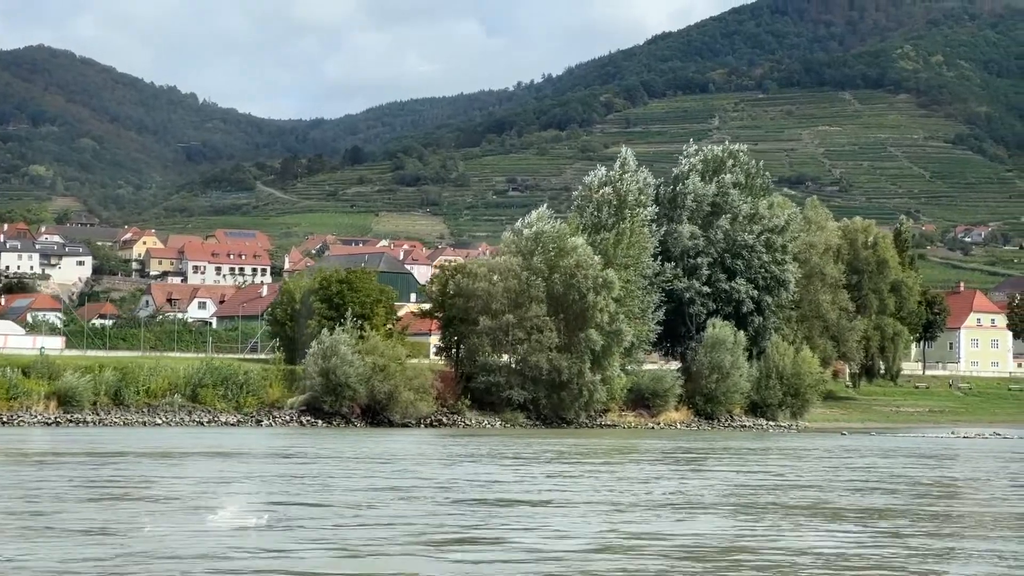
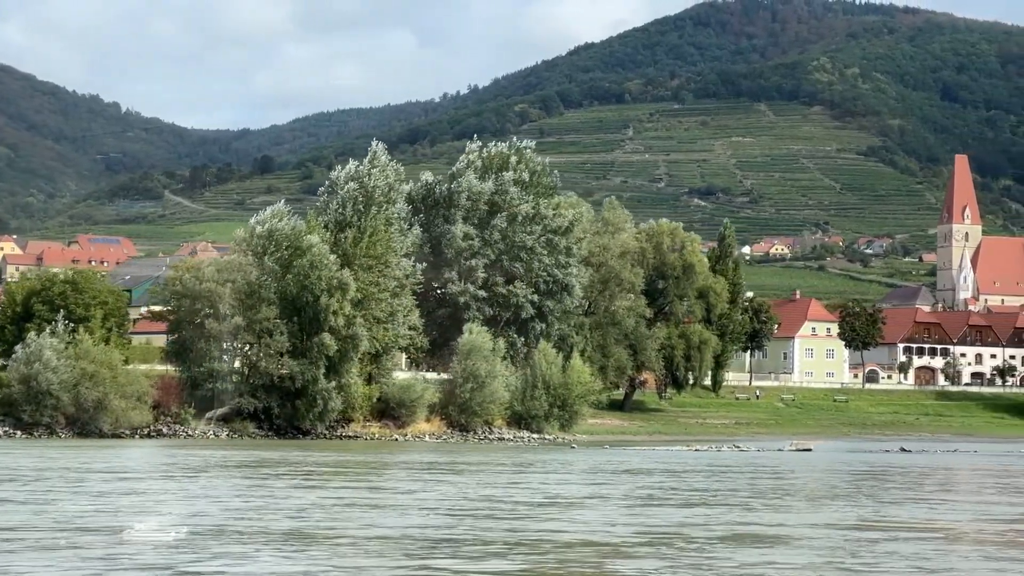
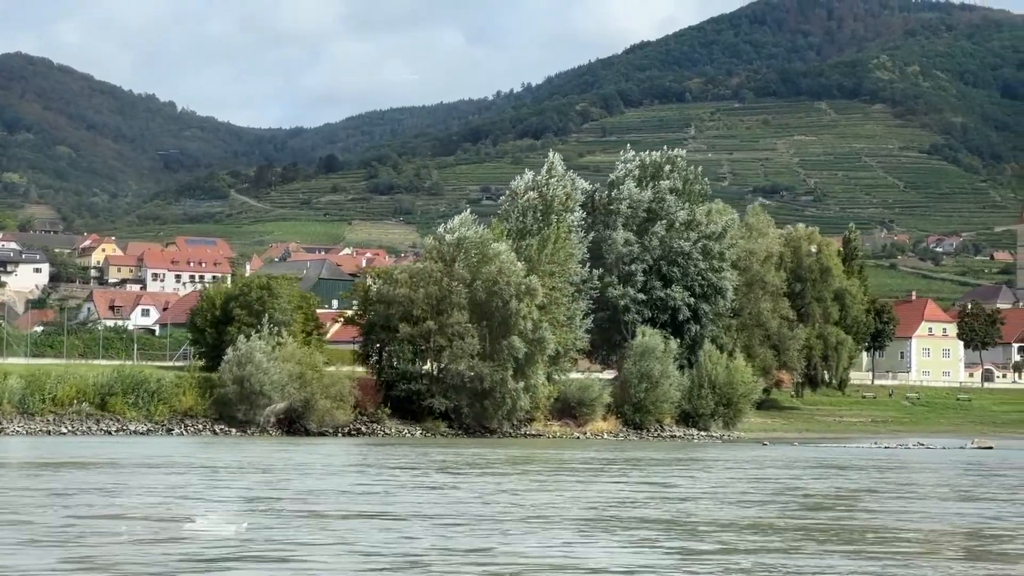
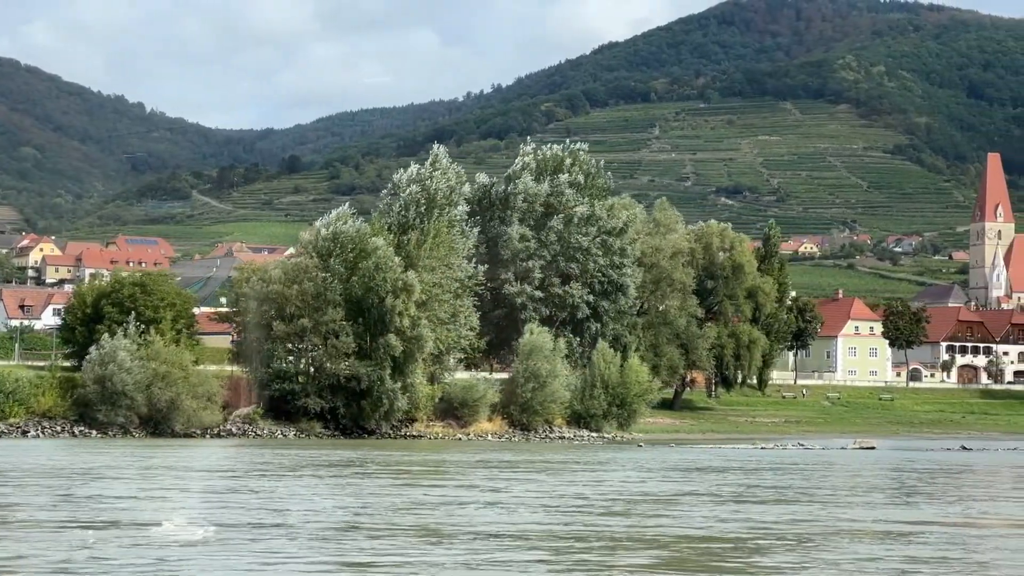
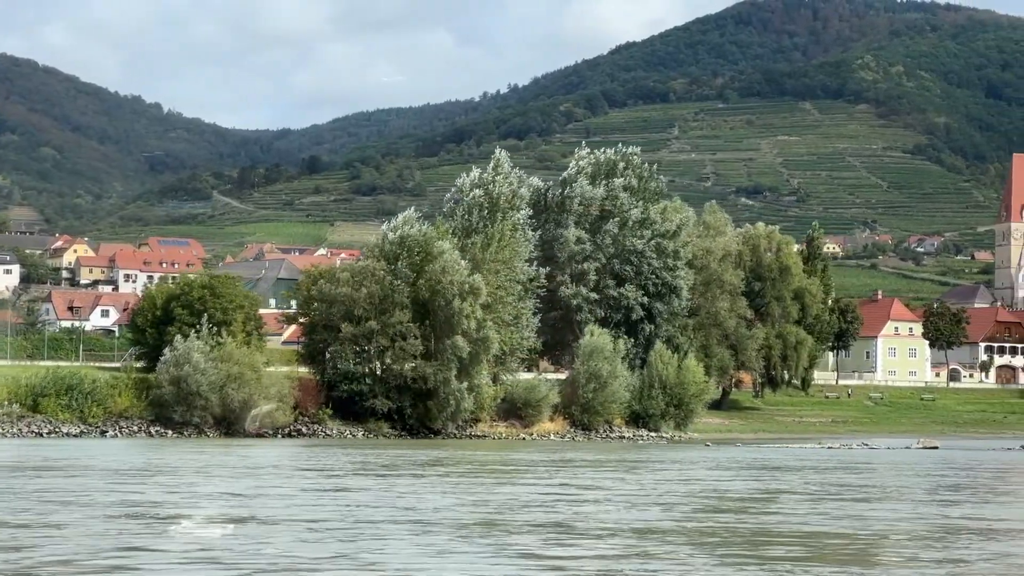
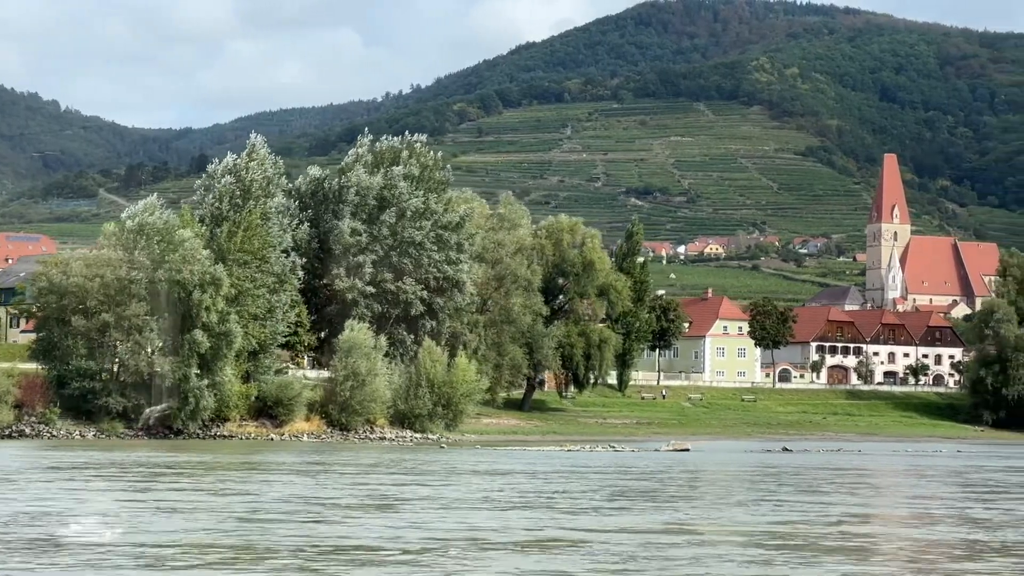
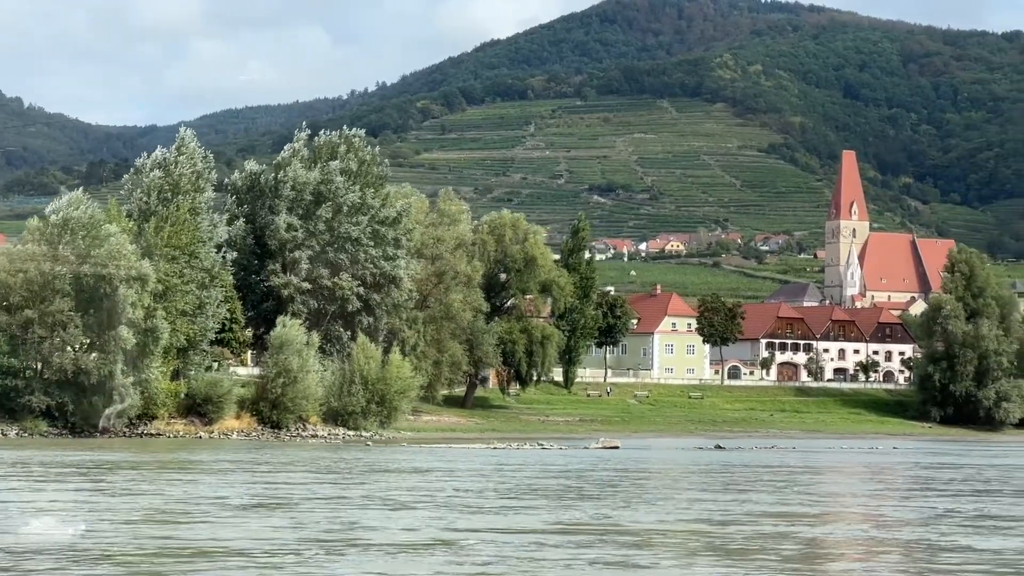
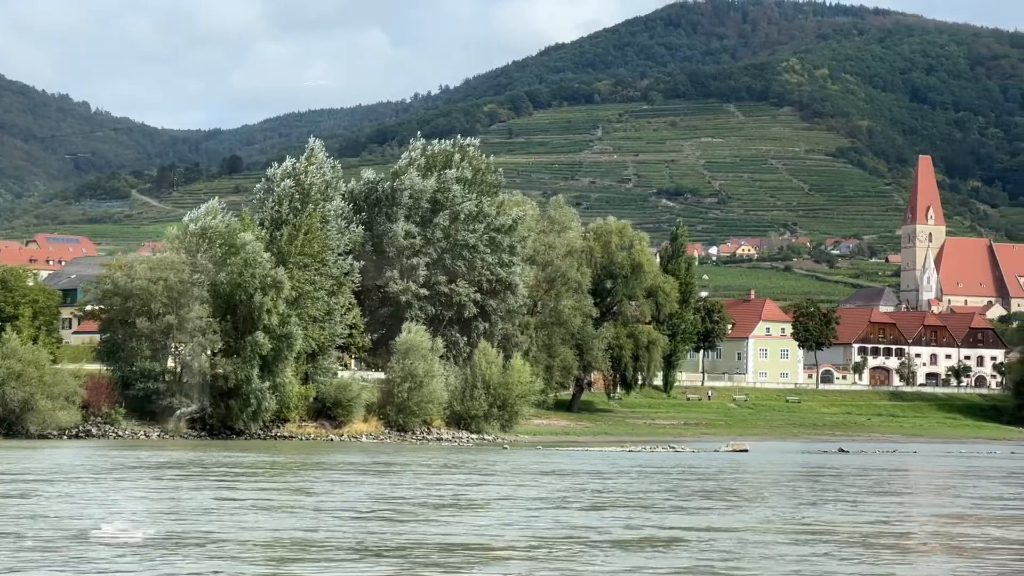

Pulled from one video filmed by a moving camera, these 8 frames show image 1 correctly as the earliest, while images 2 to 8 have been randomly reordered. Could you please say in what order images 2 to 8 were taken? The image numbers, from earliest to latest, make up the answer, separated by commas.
3, 5, 4, 2, 8, 6, 7
